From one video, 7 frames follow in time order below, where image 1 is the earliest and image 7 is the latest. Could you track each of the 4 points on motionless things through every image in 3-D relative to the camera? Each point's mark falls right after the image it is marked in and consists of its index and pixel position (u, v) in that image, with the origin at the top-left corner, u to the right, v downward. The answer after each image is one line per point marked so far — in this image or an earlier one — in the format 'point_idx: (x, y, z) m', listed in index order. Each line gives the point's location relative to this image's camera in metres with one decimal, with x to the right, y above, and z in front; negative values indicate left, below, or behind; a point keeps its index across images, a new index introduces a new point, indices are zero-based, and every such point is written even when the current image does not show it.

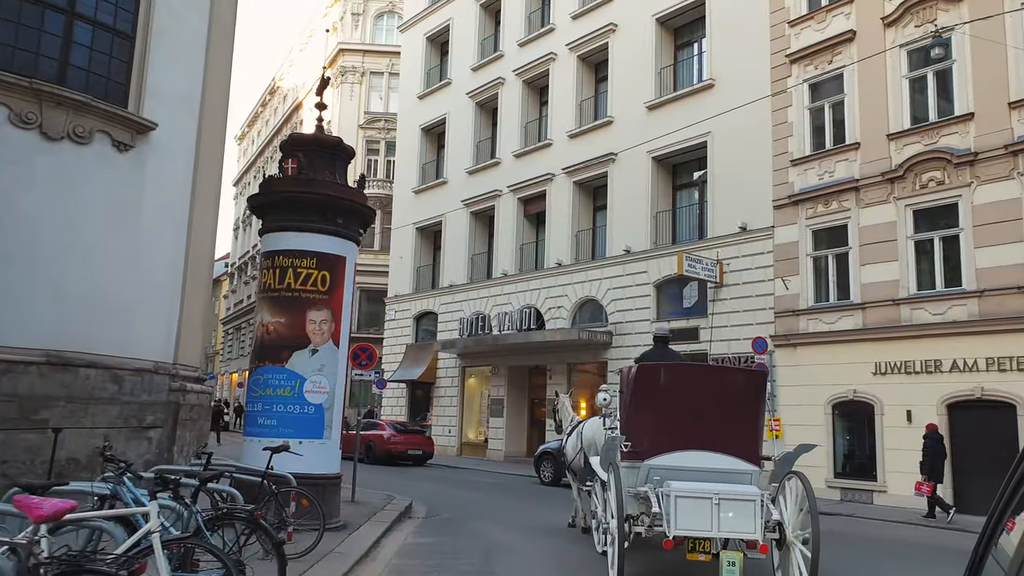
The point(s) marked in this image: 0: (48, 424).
0: (-7.1, -2.1, +12.0) m
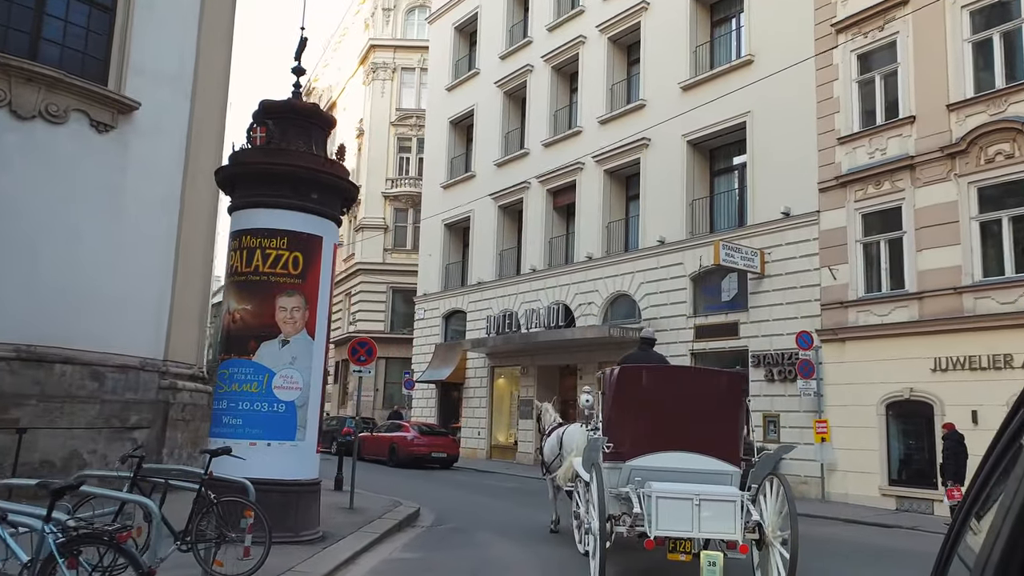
0: (-7.0, -1.9, +11.1) m
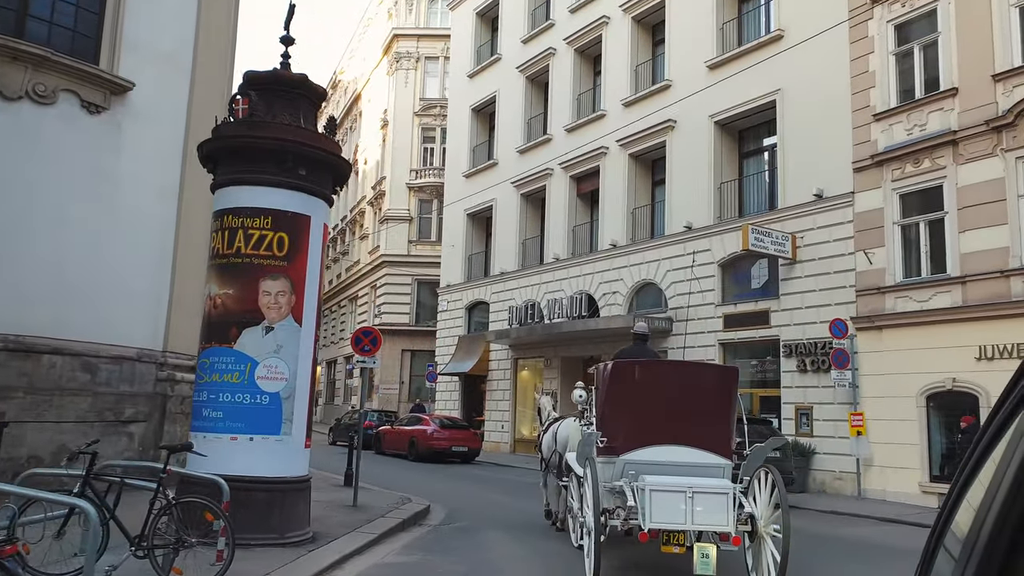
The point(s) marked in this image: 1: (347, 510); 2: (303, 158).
0: (-6.9, -1.8, +10.8) m
1: (-2.5, -3.3, +11.6) m
2: (-2.4, +1.4, +8.8) m
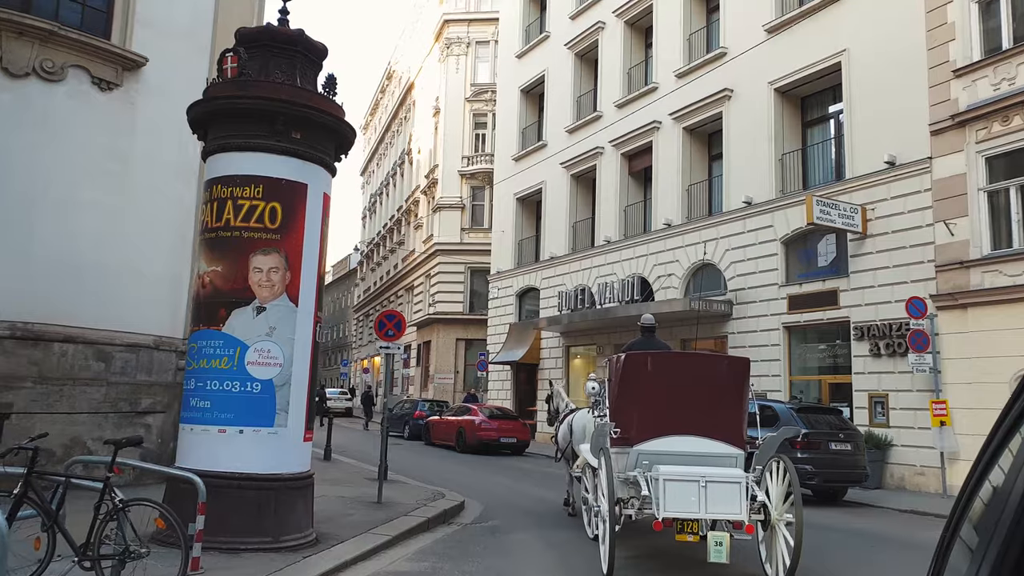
0: (-6.5, -1.6, +10.2) m
1: (-2.0, -3.0, +10.8) m
2: (-2.2, +1.7, +7.9) m
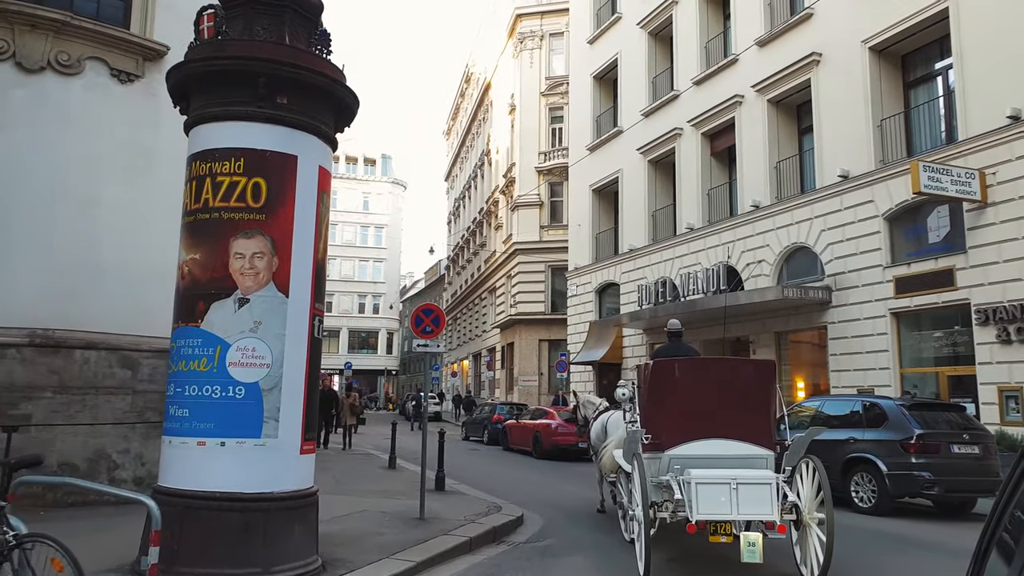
0: (-5.9, -1.6, +9.6) m
1: (-1.3, -2.9, +9.6) m
2: (-2.0, +1.8, +6.8) m
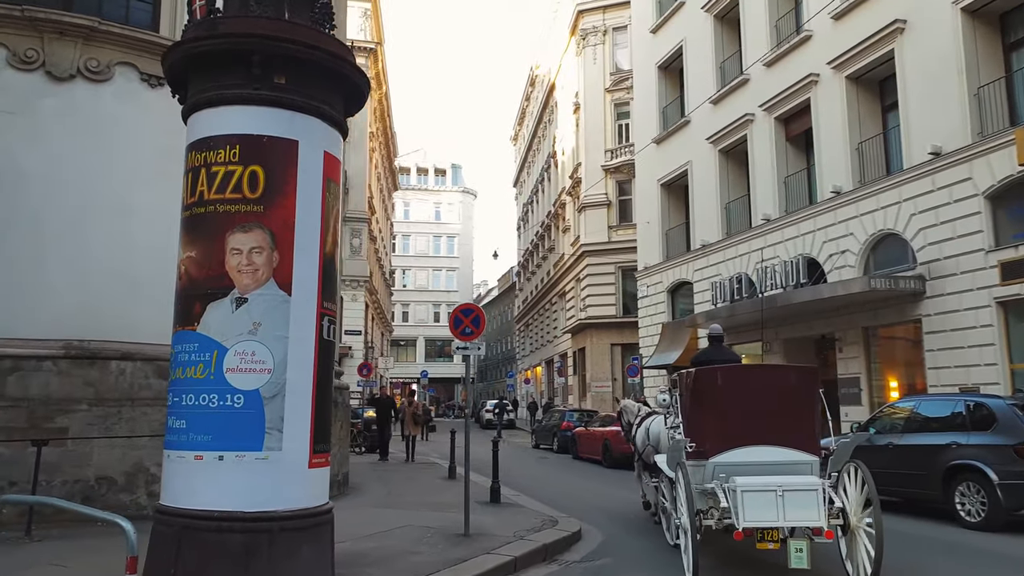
0: (-5.3, -1.7, +9.3) m
1: (-0.7, -2.9, +8.8) m
2: (-1.8, +1.8, +6.1) m
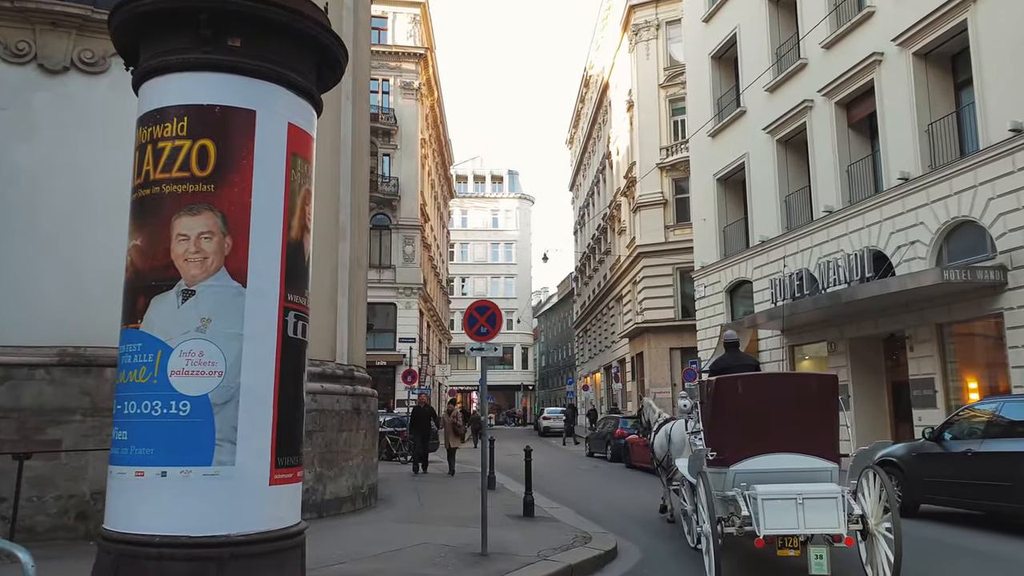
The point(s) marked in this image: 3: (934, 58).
0: (-5.1, -1.8, +8.8) m
1: (-0.5, -2.8, +8.0) m
2: (-1.9, +1.9, +5.5) m
3: (+9.6, +5.3, +17.8) m
